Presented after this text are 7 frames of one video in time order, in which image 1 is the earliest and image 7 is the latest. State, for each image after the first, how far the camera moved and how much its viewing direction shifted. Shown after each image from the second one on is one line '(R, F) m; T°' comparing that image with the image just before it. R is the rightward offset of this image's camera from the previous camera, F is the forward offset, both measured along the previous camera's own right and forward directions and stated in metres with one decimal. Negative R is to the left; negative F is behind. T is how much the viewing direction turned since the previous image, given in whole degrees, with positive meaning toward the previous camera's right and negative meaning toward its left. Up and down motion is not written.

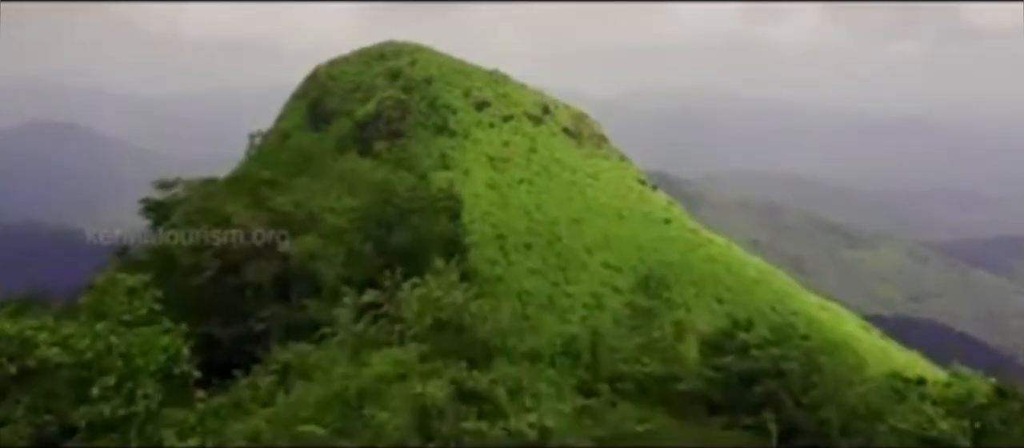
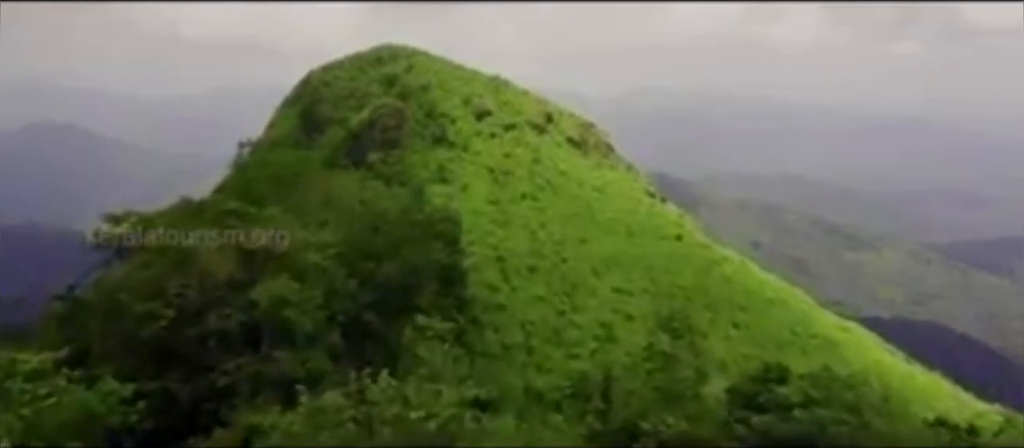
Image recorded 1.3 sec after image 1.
(-0.1, +4.2) m; 0°
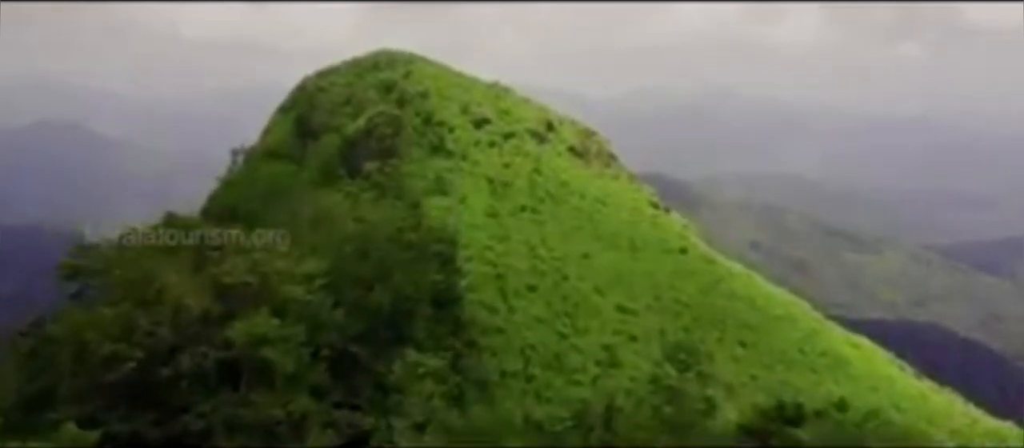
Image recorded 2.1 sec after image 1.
(+0.1, +2.0) m; 0°
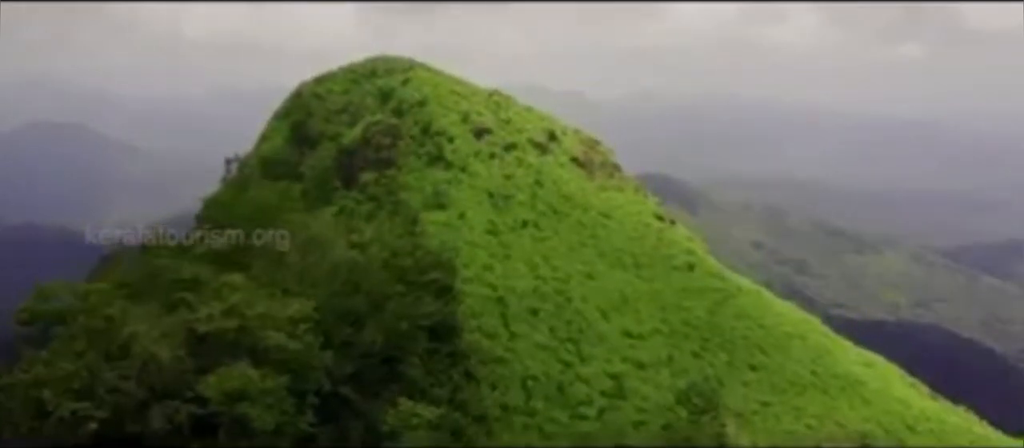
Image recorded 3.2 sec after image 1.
(0.0, +2.3) m; 0°
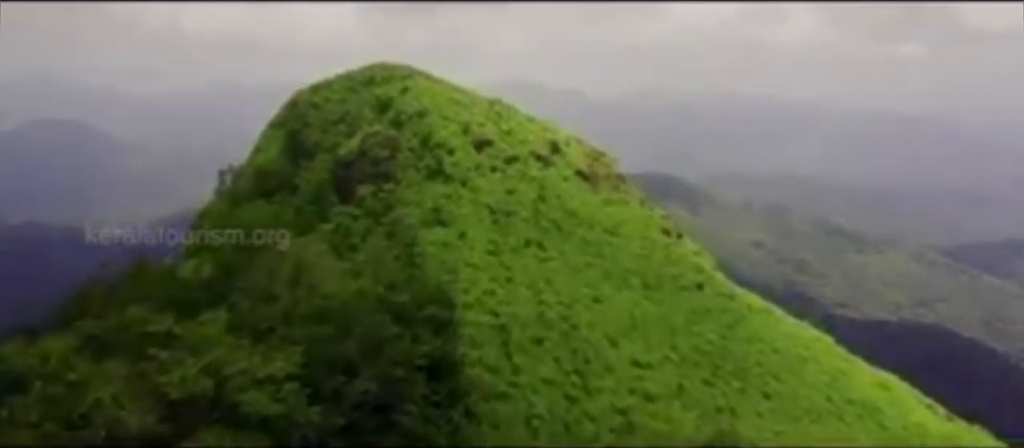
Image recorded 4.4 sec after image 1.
(-0.1, +2.4) m; 0°
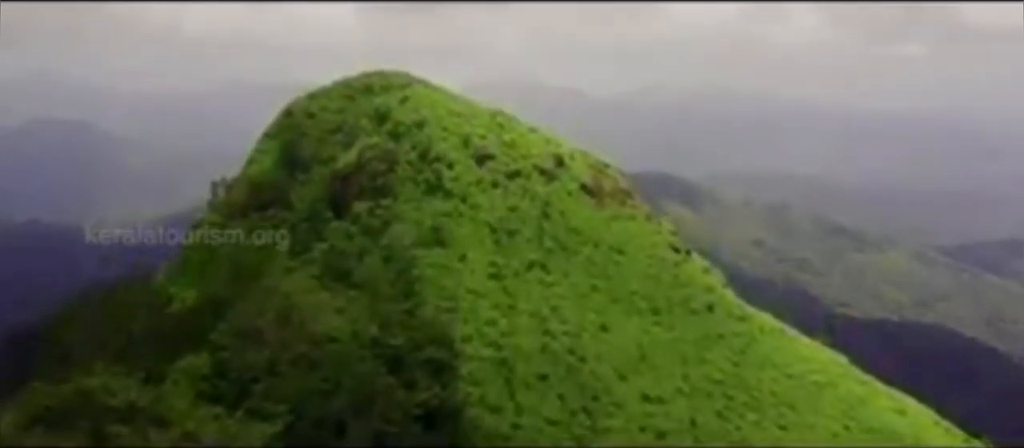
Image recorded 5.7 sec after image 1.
(-0.1, +2.6) m; 0°
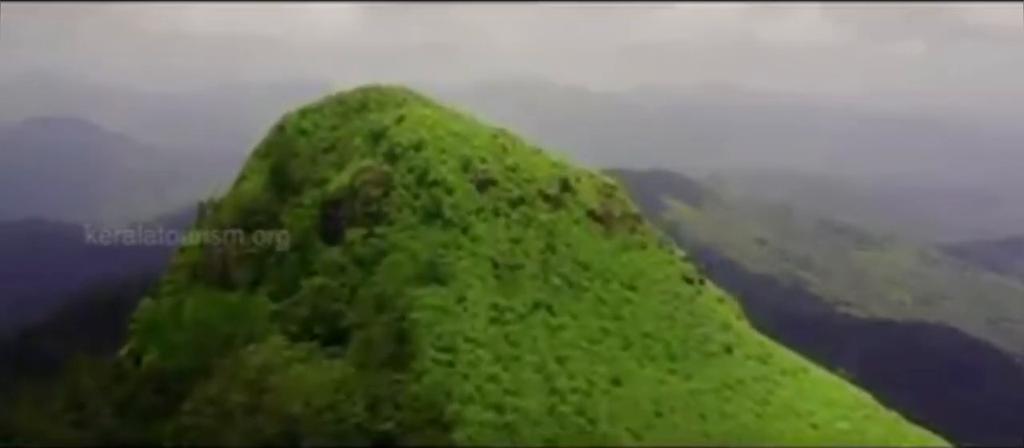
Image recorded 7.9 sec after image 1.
(-0.1, +4.3) m; 0°
